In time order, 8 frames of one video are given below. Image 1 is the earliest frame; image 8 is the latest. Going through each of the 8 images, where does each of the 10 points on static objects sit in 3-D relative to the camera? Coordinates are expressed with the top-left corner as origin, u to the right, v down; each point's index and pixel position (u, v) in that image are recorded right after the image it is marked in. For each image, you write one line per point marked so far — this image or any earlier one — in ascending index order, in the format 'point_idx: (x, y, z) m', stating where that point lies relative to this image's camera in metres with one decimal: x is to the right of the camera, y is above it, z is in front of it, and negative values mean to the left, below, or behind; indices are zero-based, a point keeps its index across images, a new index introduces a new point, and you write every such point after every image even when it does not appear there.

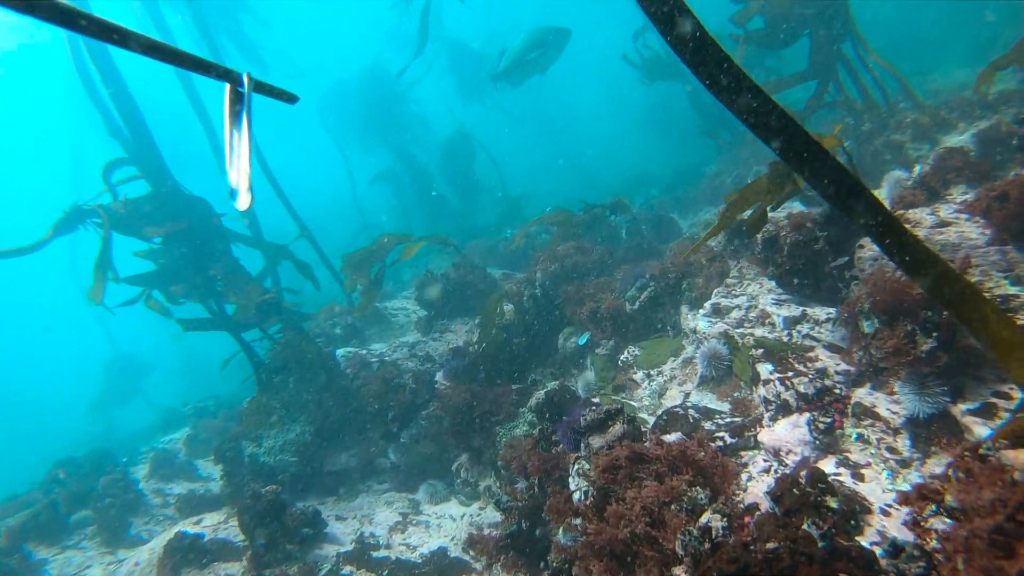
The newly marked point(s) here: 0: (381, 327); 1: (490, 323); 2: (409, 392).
0: (-3.8, -1.4, +12.2) m
1: (-0.5, -0.9, +9.1) m
2: (-2.2, -2.2, +9.4) m
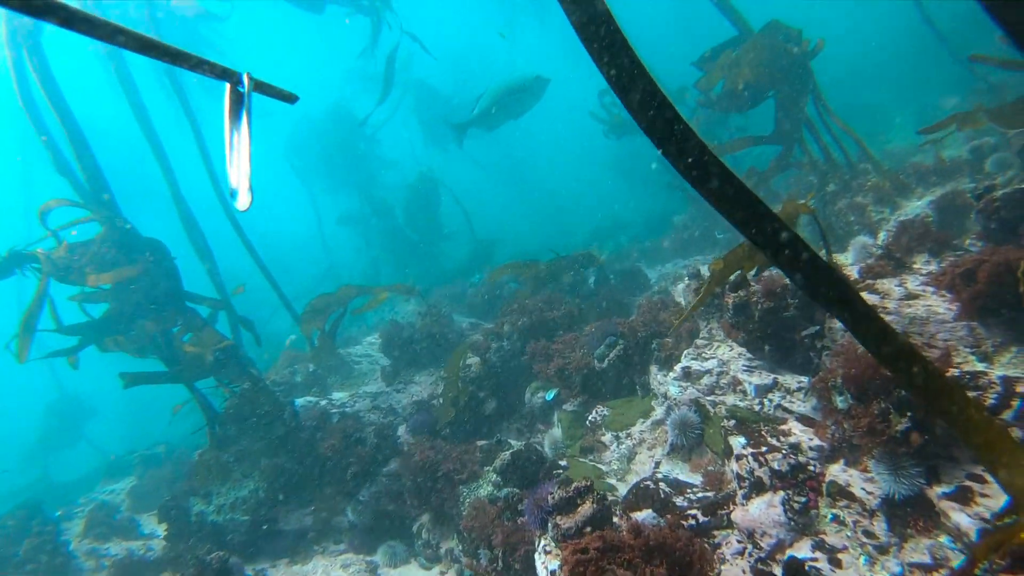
0: (-4.5, -2.5, +11.6) m
1: (-1.2, -1.9, +8.7) m
2: (-2.8, -3.2, +8.8) m
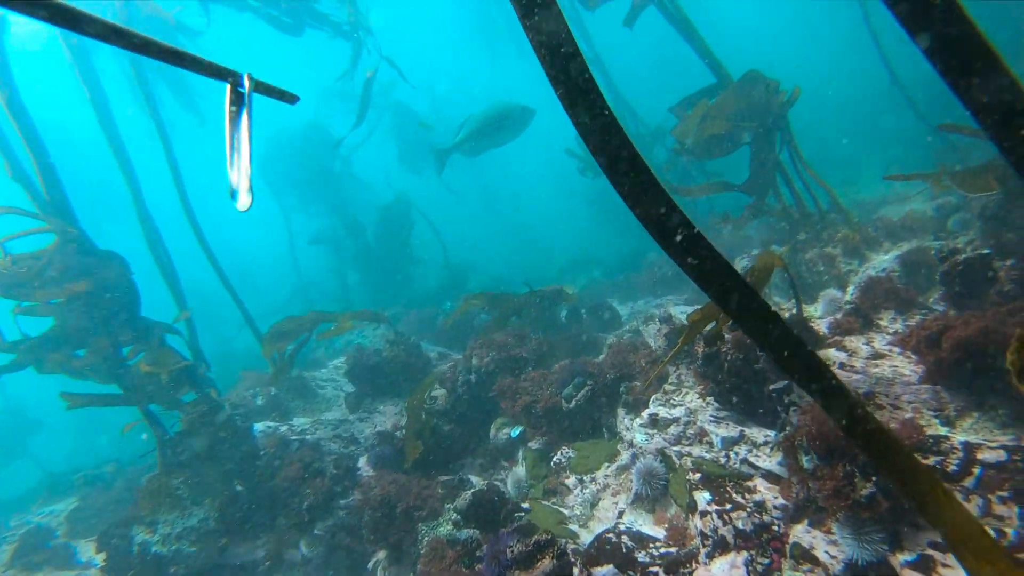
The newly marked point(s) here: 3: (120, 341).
0: (-5.3, -2.9, +11.1) m
1: (-1.8, -2.4, +8.4) m
2: (-3.5, -3.6, +8.4) m
3: (-8.3, -1.1, +9.3) m
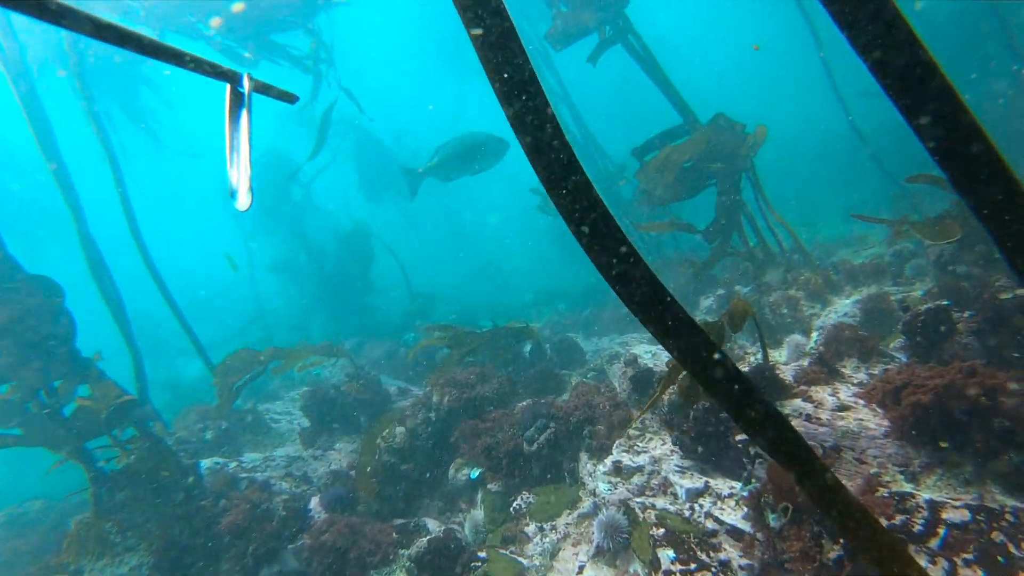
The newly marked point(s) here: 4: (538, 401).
0: (-6.1, -3.5, +10.4) m
1: (-2.5, -3.0, +7.9) m
2: (-4.2, -4.1, +7.8) m
3: (-9.0, -1.6, +8.5) m
4: (+0.4, -2.0, +7.5) m
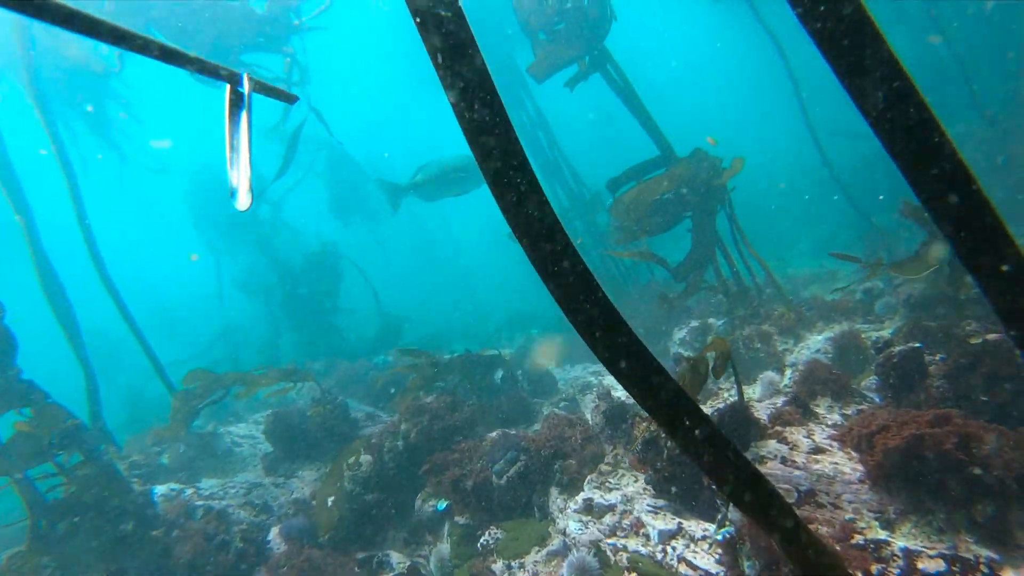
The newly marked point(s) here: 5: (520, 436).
0: (-6.7, -3.9, +9.9) m
1: (-3.0, -3.3, +7.6) m
2: (-4.7, -4.4, +7.3) m
3: (-9.5, -1.8, +8.0) m
4: (0.0, -2.4, +7.3) m
5: (+0.1, -2.4, +7.1) m
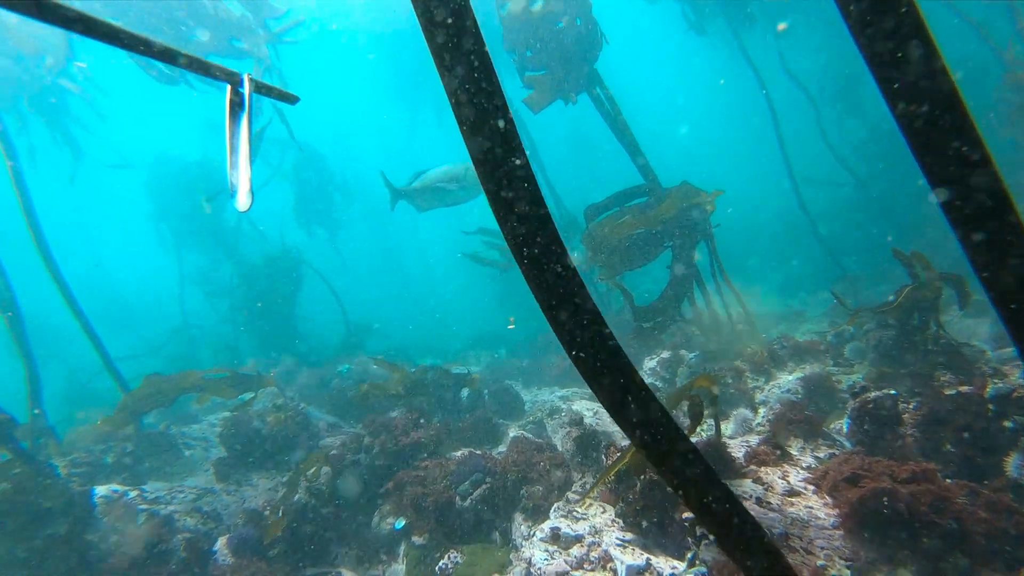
0: (-7.4, -3.6, +9.4) m
1: (-3.5, -3.3, +7.2) m
2: (-5.3, -4.3, +6.9) m
3: (-9.9, -1.4, +7.4) m
4: (-0.5, -2.6, +7.0) m
5: (-0.3, -2.6, +6.9) m
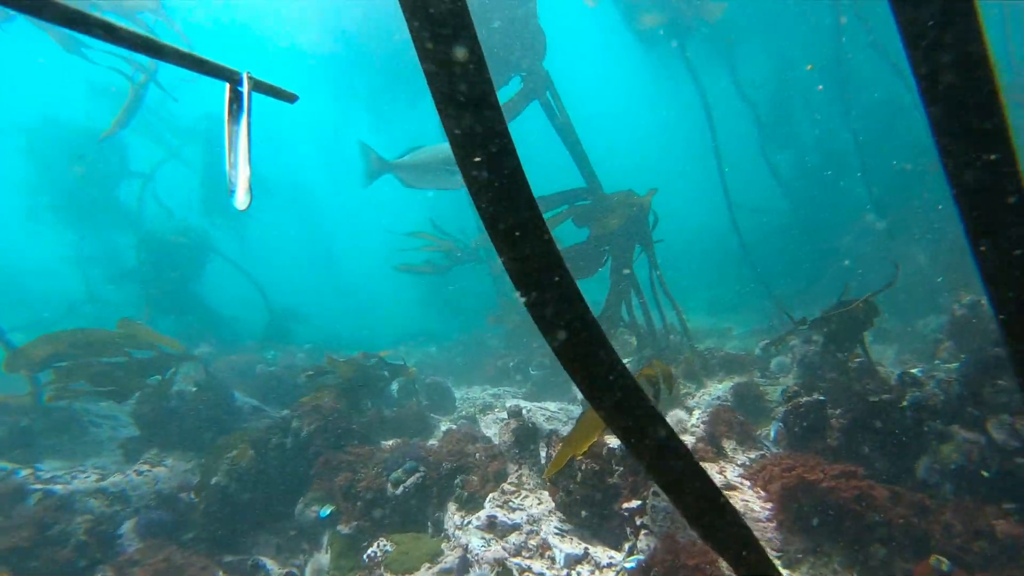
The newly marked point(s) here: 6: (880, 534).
0: (-8.5, -2.8, +8.4) m
1: (-4.4, -2.8, +6.6) m
2: (-6.2, -3.6, +6.1) m
3: (-10.6, -0.4, +6.2) m
4: (-1.4, -2.3, +6.8) m
5: (-1.2, -2.3, +6.6) m
6: (+3.3, -2.2, +3.9) m
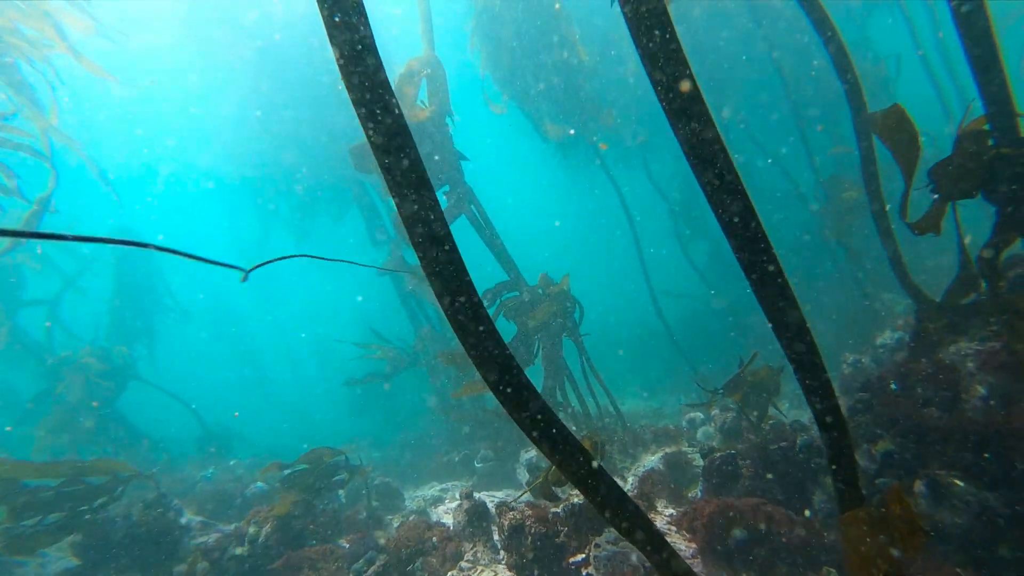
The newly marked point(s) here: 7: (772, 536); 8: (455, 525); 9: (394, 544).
0: (-9.2, -5.1, +7.6) m
1: (-5.0, -4.4, +6.3) m
2: (-6.7, -5.2, +5.4) m
3: (-11.3, -2.3, +5.7) m
4: (-2.1, -3.8, +6.9) m
5: (-1.8, -3.8, +6.7) m
6: (+2.9, -2.8, +4.6) m
7: (+2.8, -2.7, +4.7) m
8: (-0.6, -3.5, +6.6) m
9: (-1.5, -3.6, +6.4) m
